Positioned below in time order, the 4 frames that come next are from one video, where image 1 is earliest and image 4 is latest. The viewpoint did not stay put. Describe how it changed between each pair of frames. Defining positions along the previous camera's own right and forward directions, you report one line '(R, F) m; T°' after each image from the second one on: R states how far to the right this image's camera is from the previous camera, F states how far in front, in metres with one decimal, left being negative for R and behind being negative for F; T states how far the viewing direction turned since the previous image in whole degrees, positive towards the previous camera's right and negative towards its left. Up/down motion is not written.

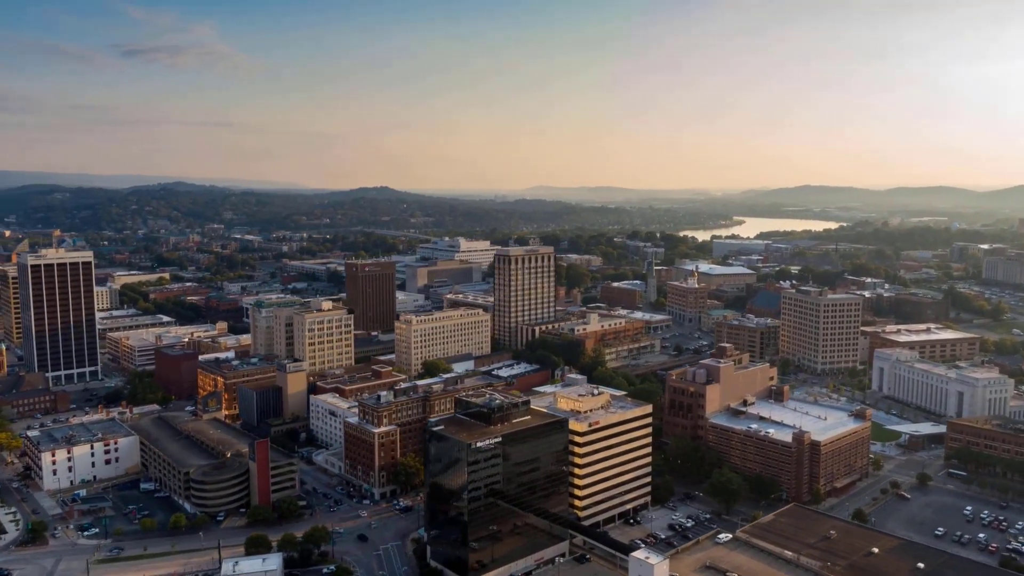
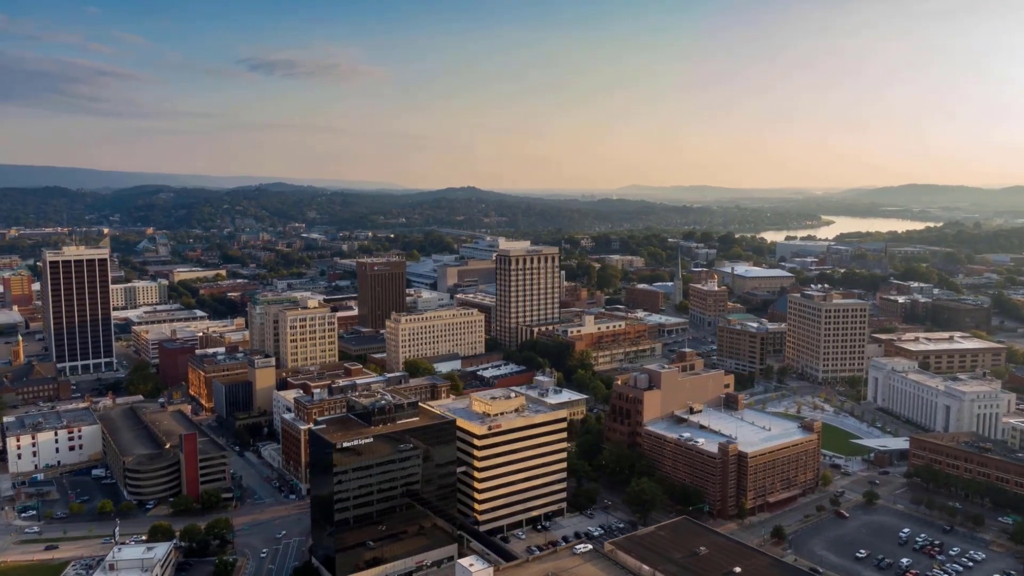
(+9.5, +0.8) m; -7°
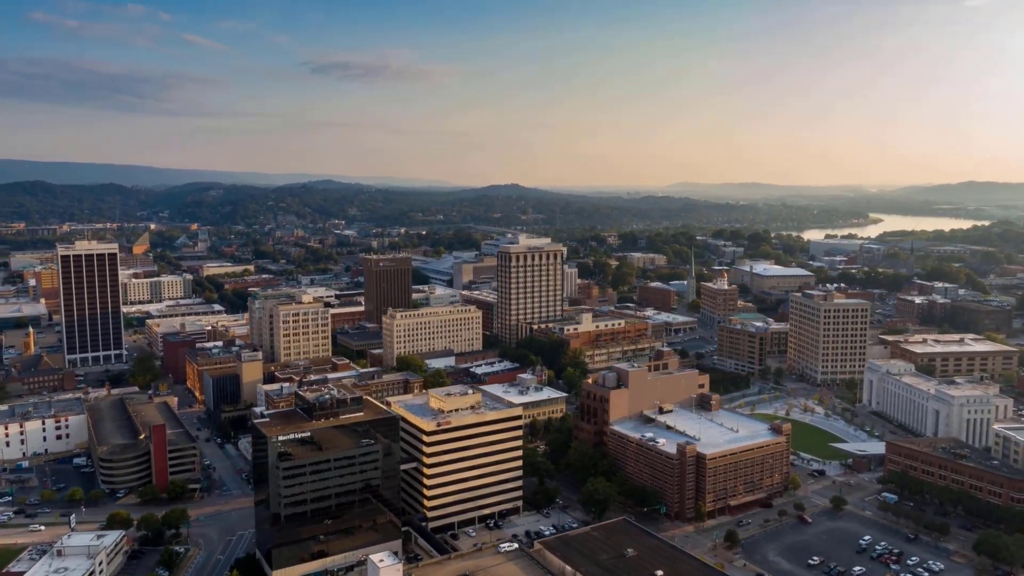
(+4.8, +0.3) m; -3°
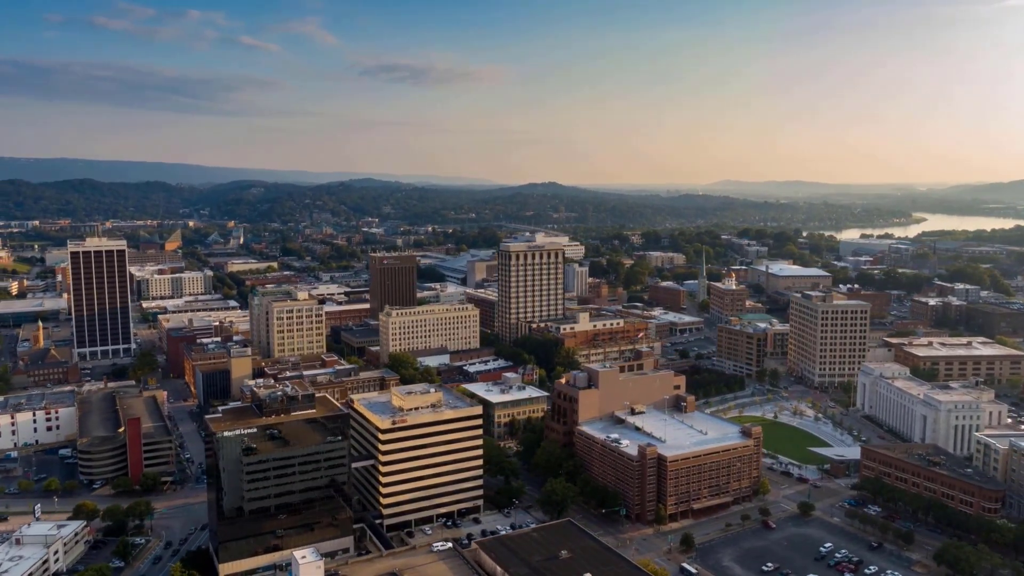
(+4.2, +0.2) m; -3°
